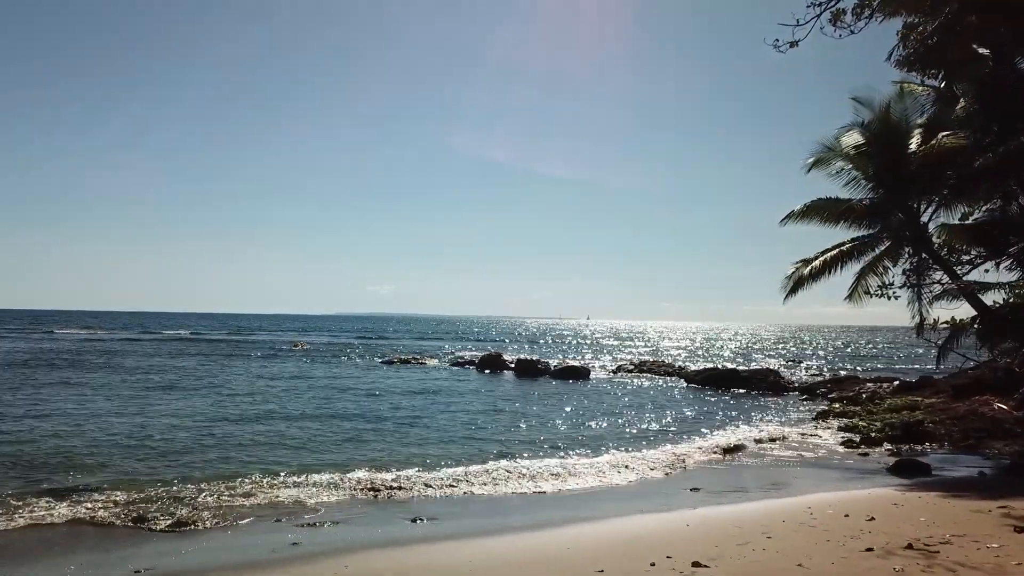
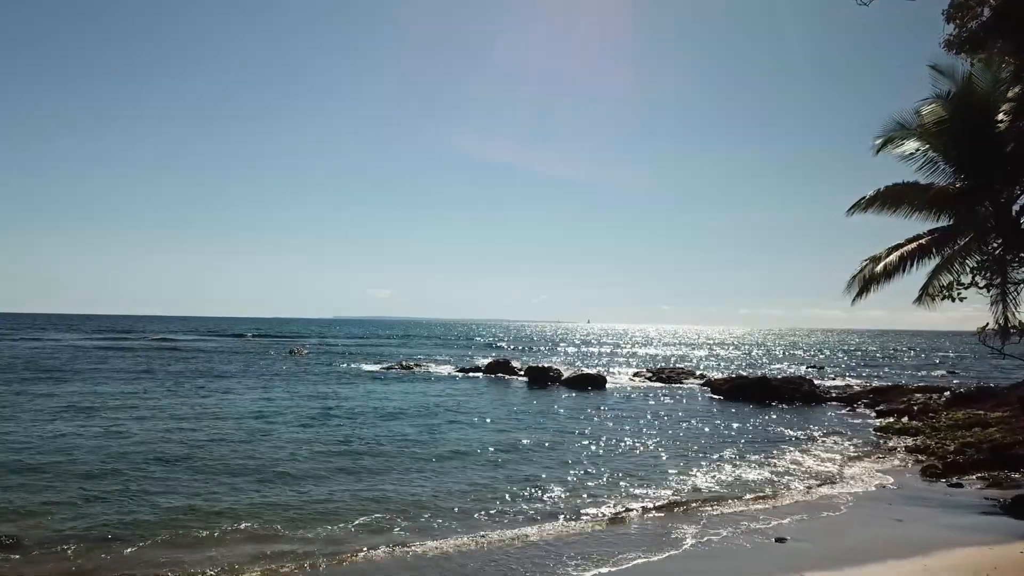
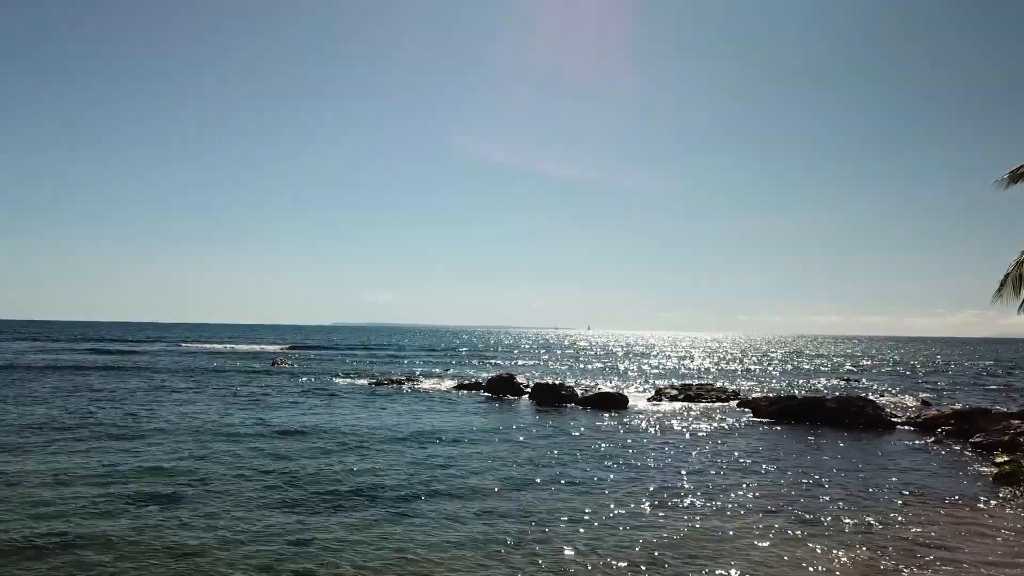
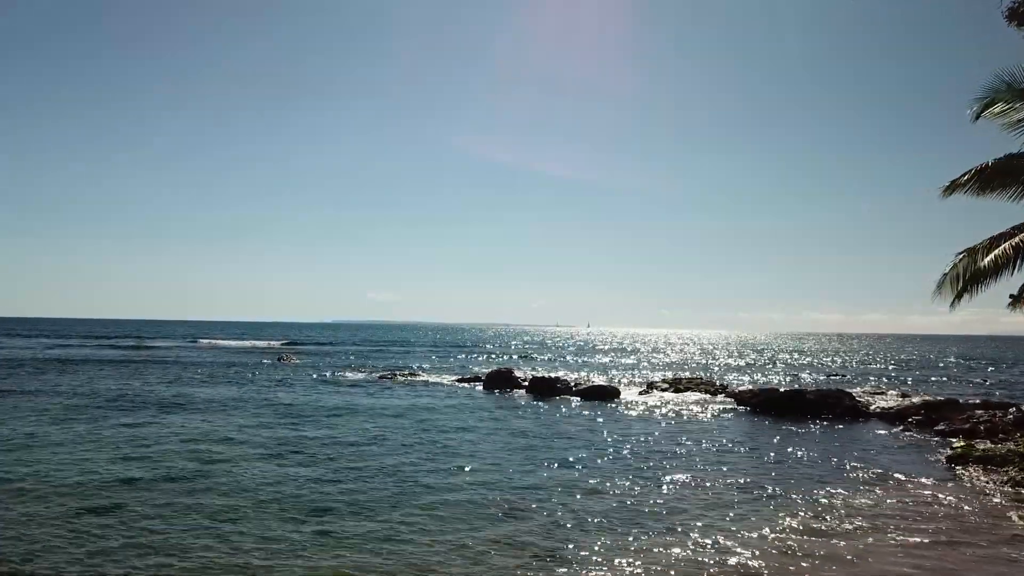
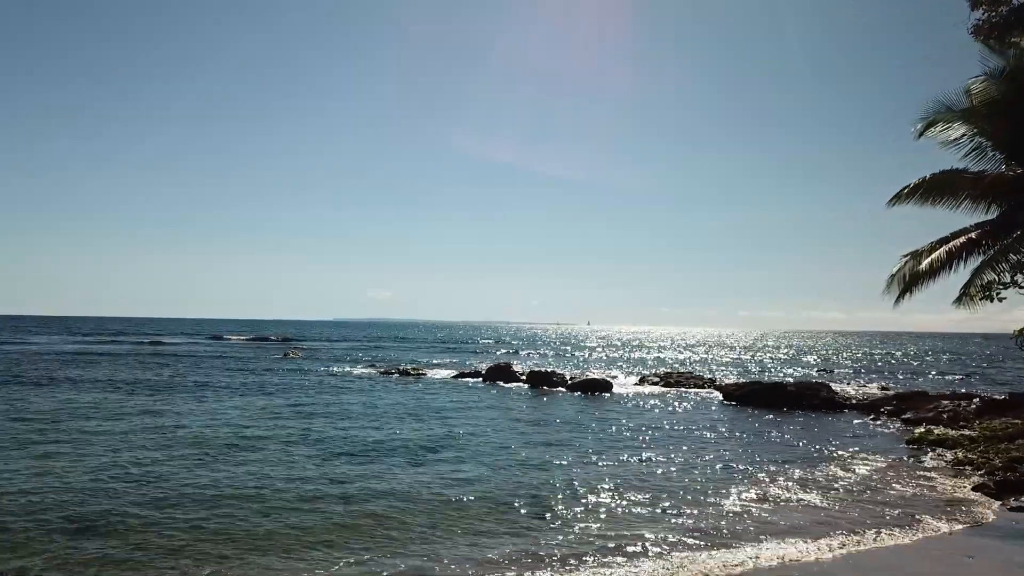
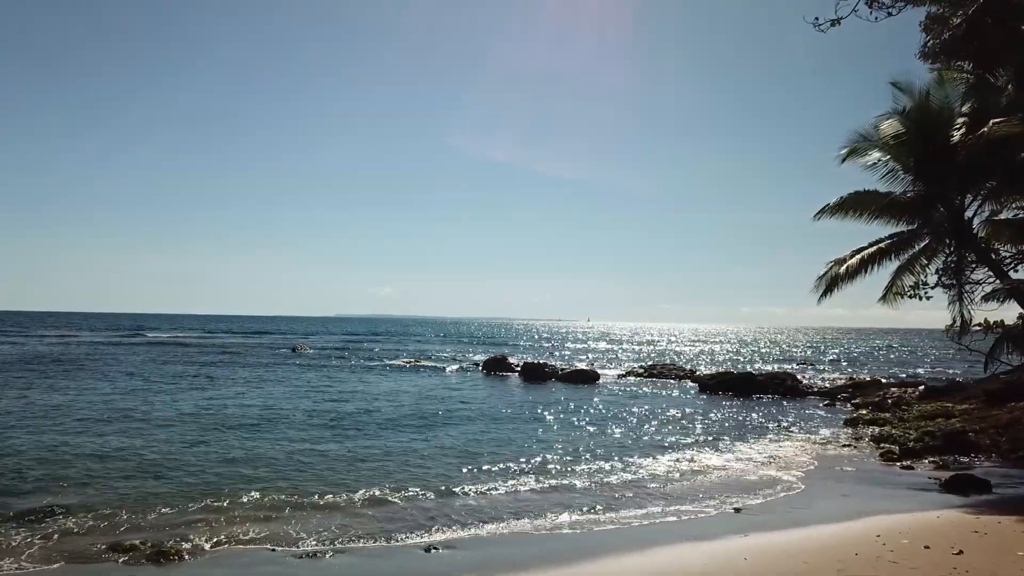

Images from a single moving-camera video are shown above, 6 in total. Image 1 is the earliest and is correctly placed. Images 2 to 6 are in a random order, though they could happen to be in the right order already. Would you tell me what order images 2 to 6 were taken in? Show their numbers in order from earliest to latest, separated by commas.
6, 2, 5, 4, 3
